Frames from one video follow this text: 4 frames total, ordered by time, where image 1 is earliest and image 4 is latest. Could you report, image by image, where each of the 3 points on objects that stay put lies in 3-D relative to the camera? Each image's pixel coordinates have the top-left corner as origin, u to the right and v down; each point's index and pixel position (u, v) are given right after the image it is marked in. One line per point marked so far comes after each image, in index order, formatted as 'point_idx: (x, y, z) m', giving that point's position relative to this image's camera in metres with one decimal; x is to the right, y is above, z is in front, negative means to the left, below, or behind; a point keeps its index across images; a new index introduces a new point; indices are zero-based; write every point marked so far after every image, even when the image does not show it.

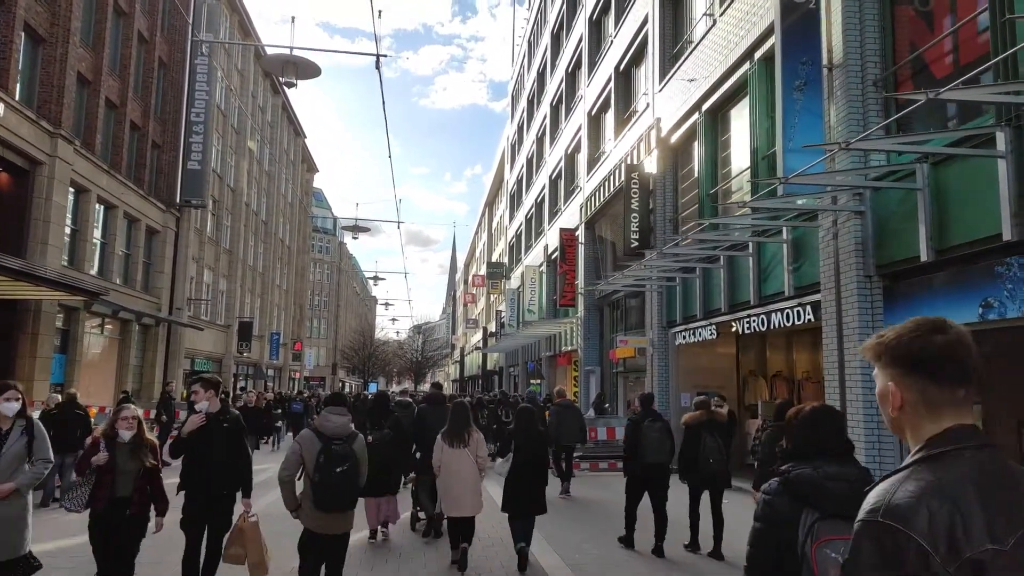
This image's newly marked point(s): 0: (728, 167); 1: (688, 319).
0: (+4.1, +2.3, +13.9) m
1: (+3.7, -0.7, +15.2) m
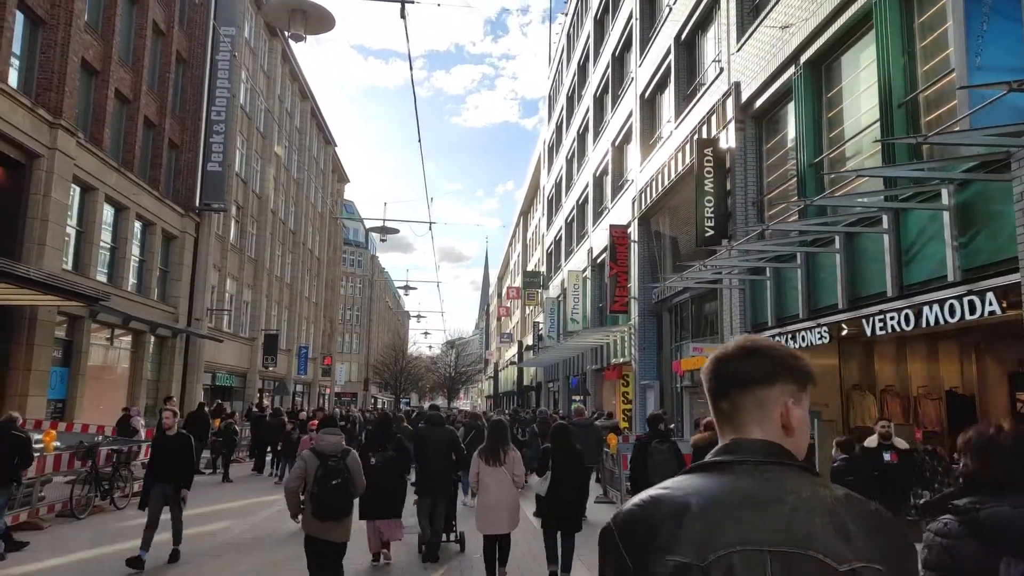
0: (+5.0, +2.4, +11.1) m
1: (+4.6, -0.6, +12.4) m
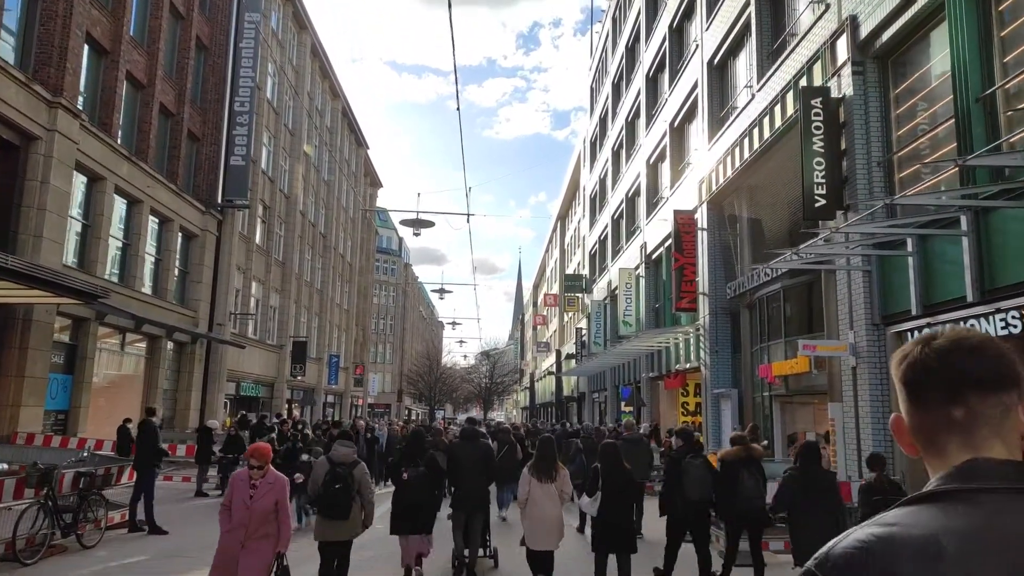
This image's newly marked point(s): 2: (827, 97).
0: (+5.8, +2.7, +8.3) m
1: (+5.5, -0.3, +9.6) m
2: (+5.0, +3.0, +11.5) m
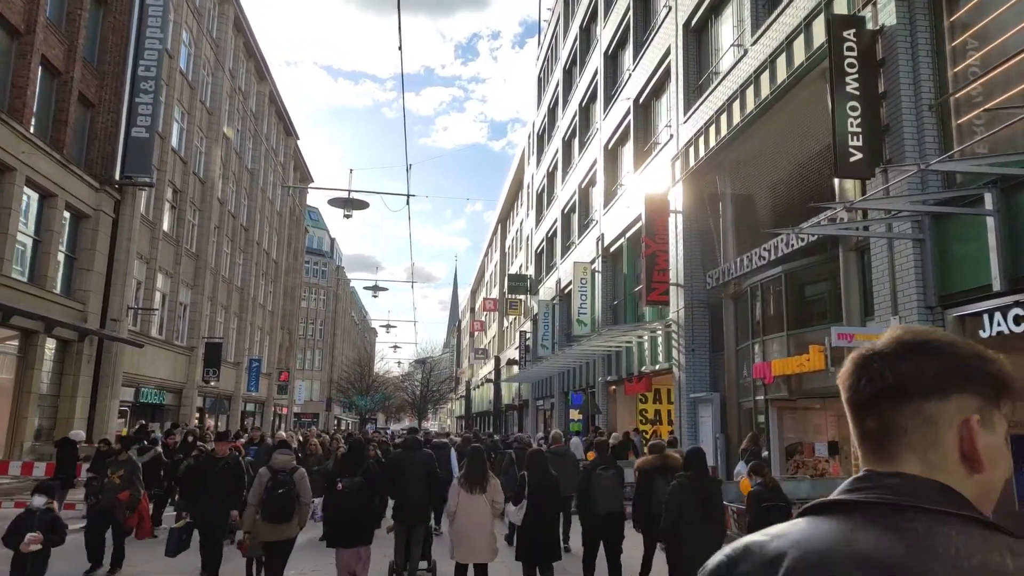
0: (+5.6, +3.1, +6.2) m
1: (+5.1, +0.1, +7.4) m
2: (+4.5, +3.3, +9.3) m
